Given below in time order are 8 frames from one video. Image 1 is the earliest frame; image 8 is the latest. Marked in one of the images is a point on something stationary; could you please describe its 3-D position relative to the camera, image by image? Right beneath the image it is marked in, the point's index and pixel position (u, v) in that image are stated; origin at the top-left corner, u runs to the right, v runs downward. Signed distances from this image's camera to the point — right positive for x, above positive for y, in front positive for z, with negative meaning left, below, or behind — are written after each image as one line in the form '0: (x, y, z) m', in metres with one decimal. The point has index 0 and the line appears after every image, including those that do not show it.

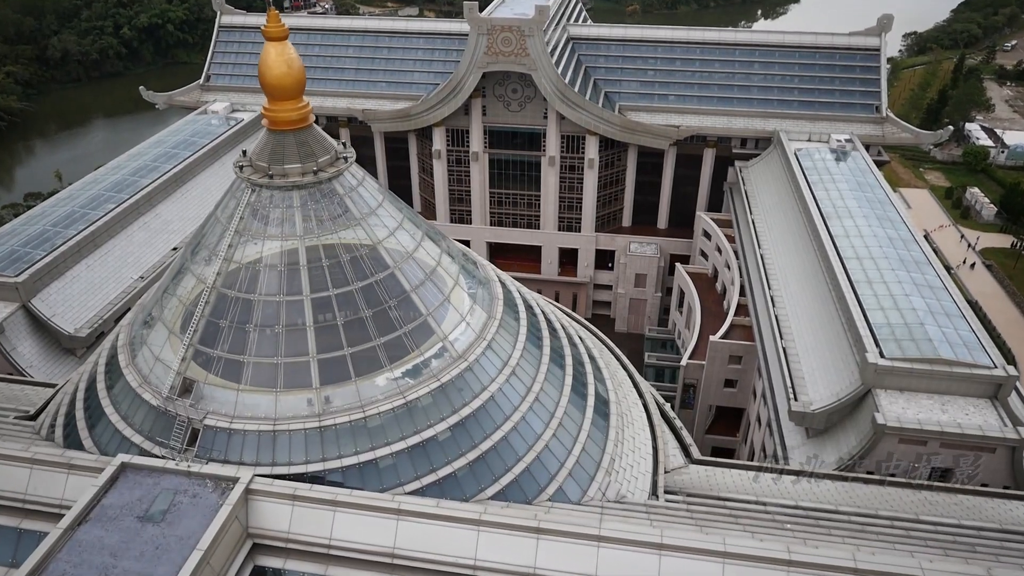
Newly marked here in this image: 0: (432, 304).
0: (-2.0, -0.4, +18.8) m
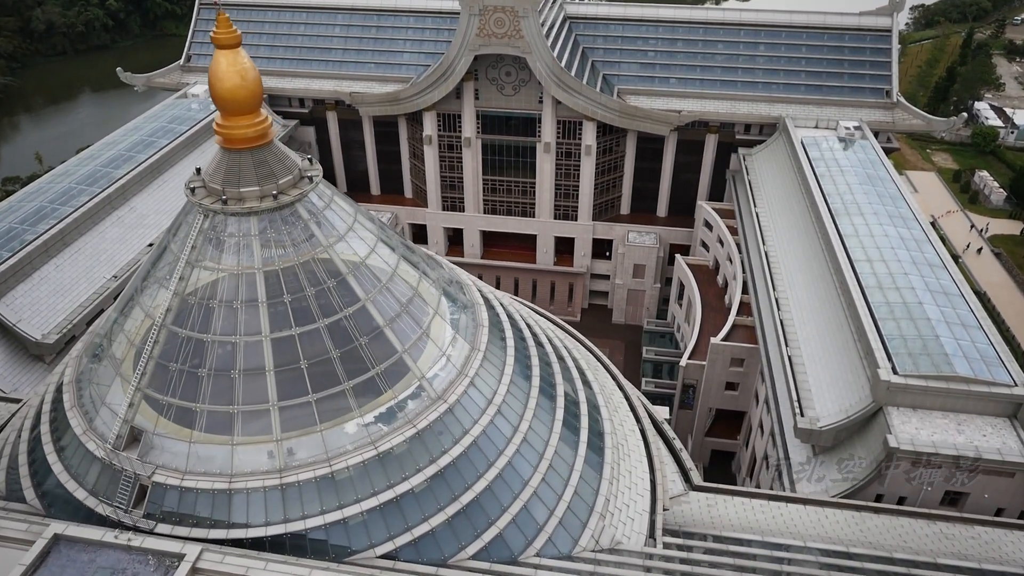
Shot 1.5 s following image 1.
0: (-2.4, -1.2, +17.0) m
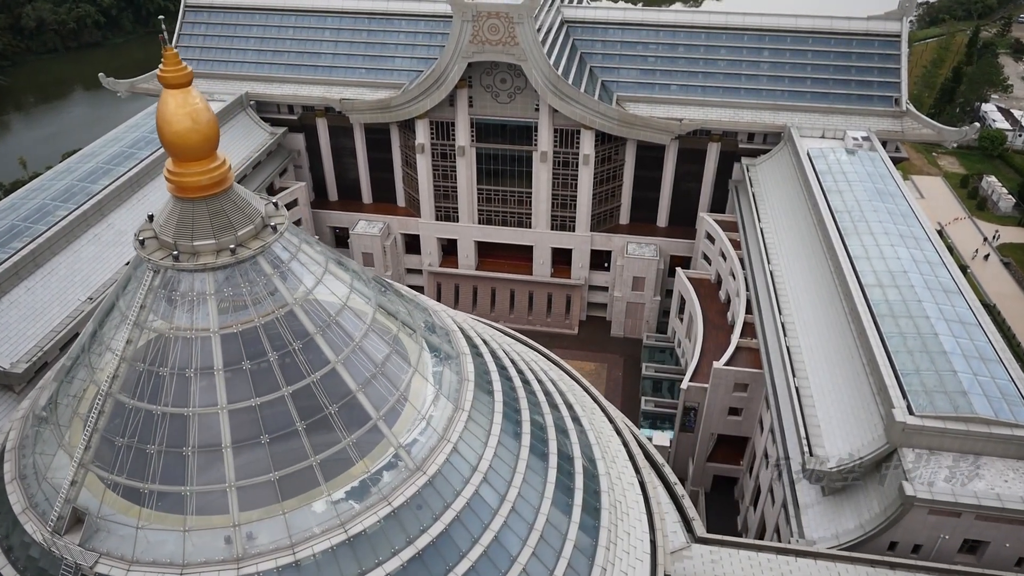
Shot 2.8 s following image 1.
0: (-2.7, -2.4, +15.4) m
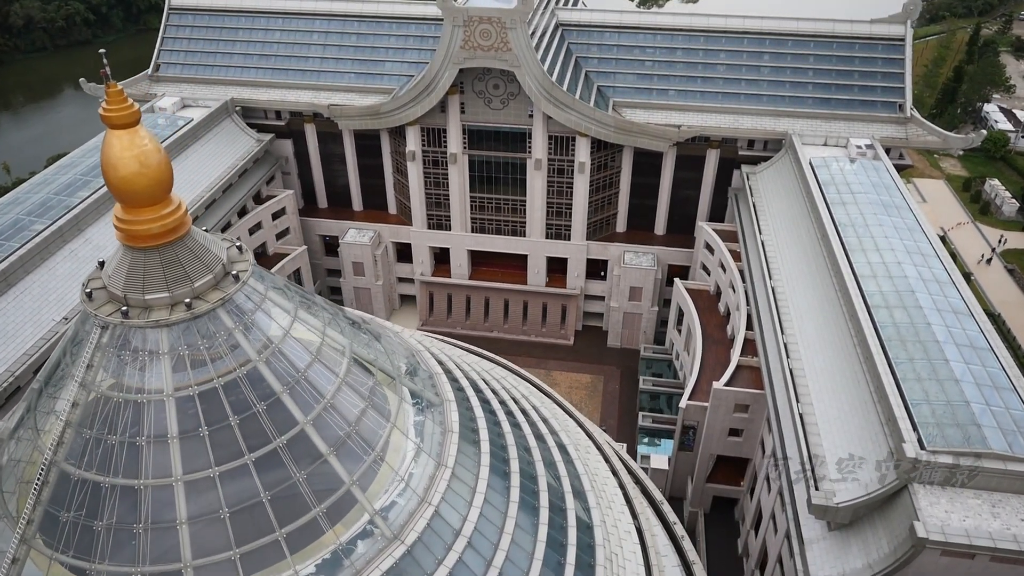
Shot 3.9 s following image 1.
0: (-2.9, -3.4, +14.2) m
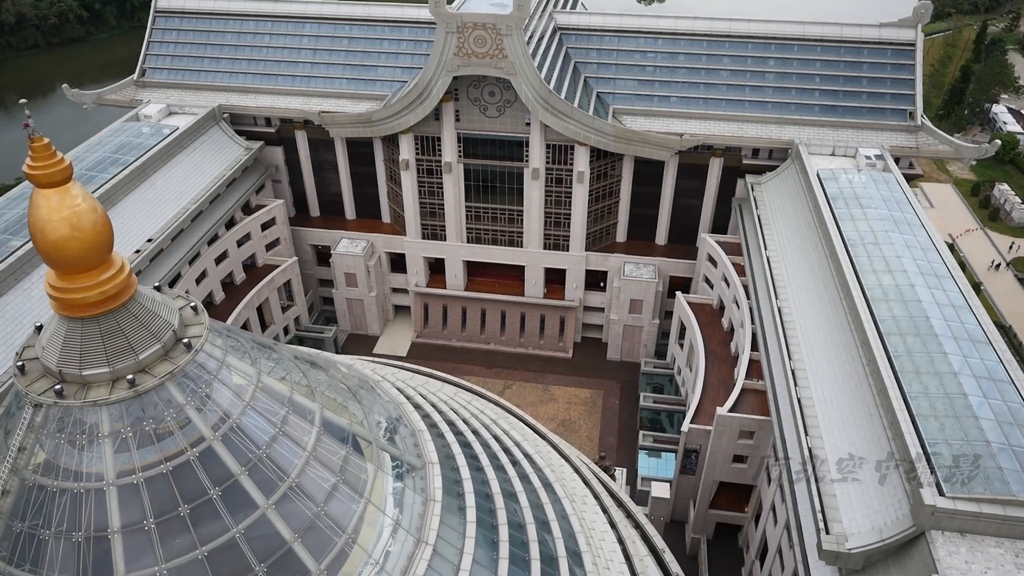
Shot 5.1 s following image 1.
0: (-3.2, -4.5, +12.7) m
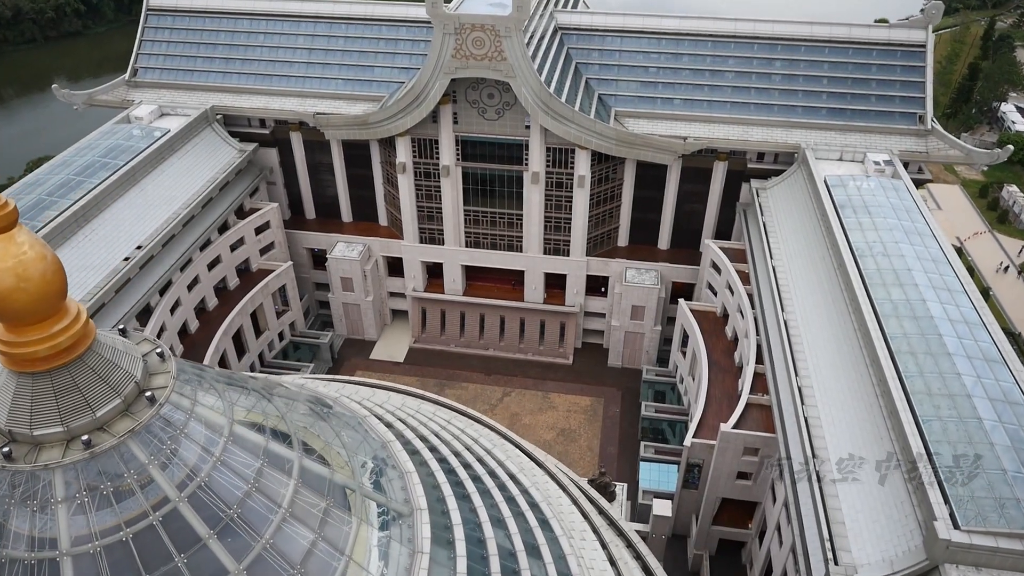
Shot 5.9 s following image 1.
0: (-3.3, -5.2, +11.8) m
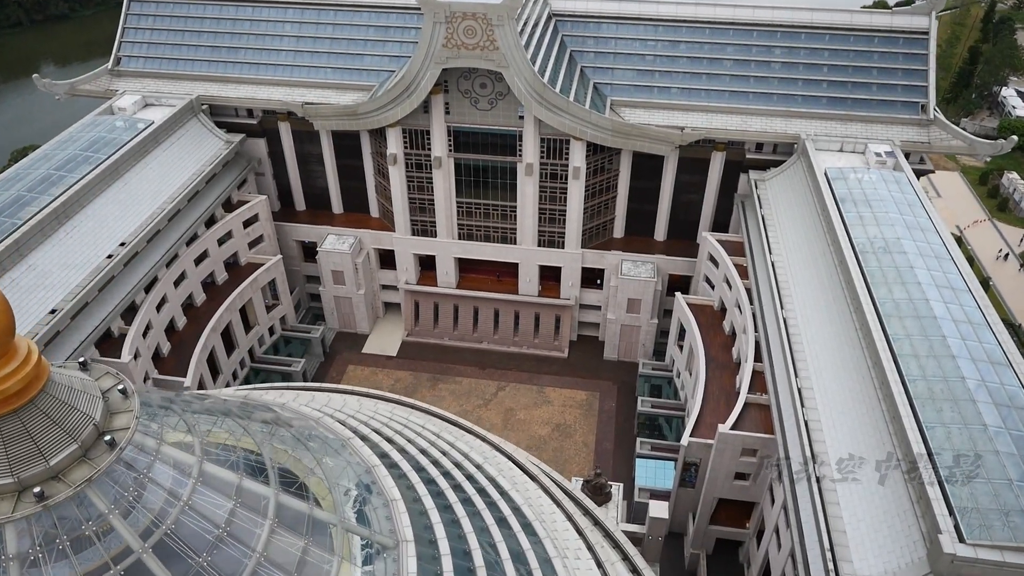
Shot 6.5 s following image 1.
0: (-3.5, -5.7, +11.1) m
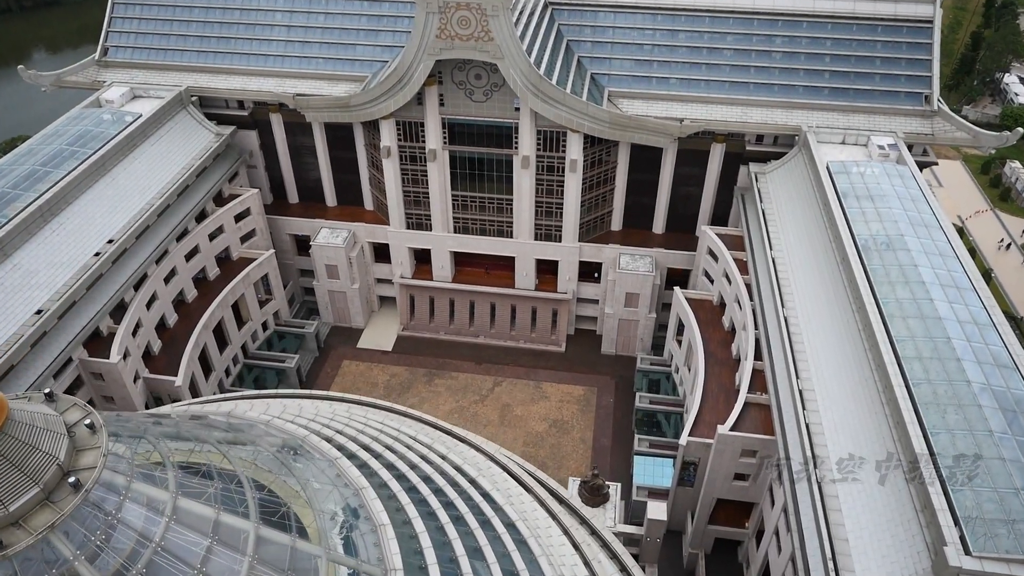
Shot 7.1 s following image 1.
0: (-3.6, -6.0, +10.6) m
